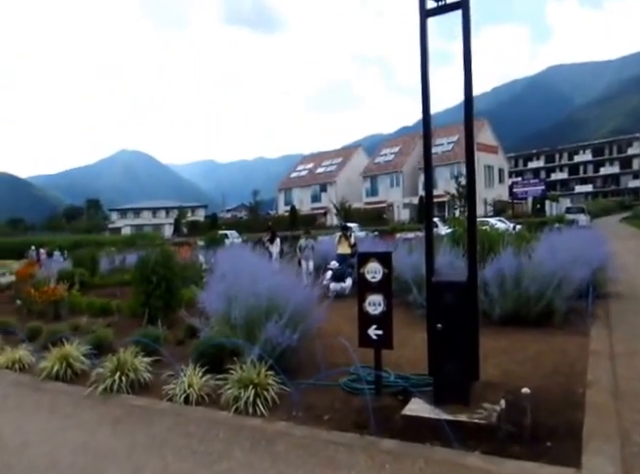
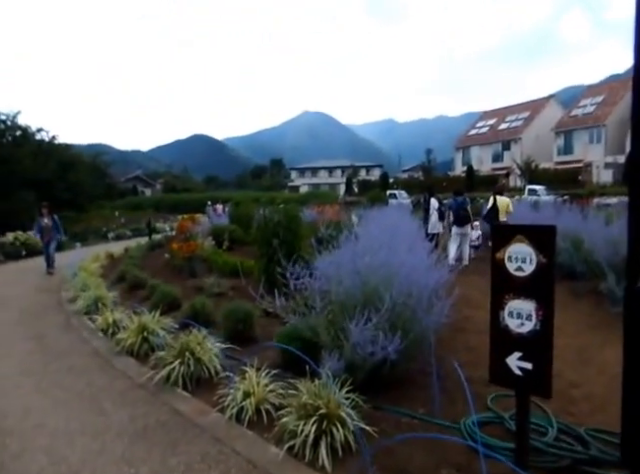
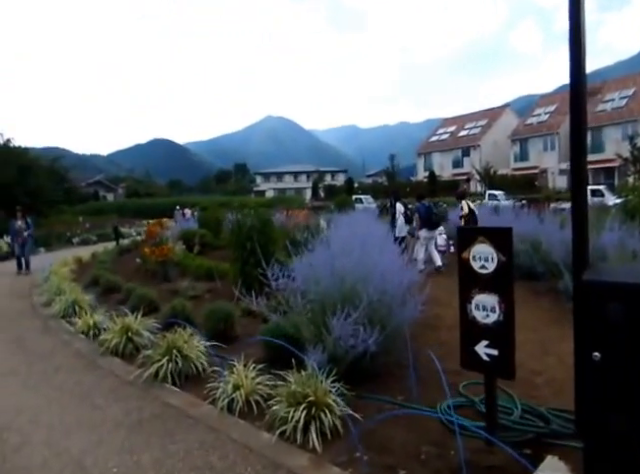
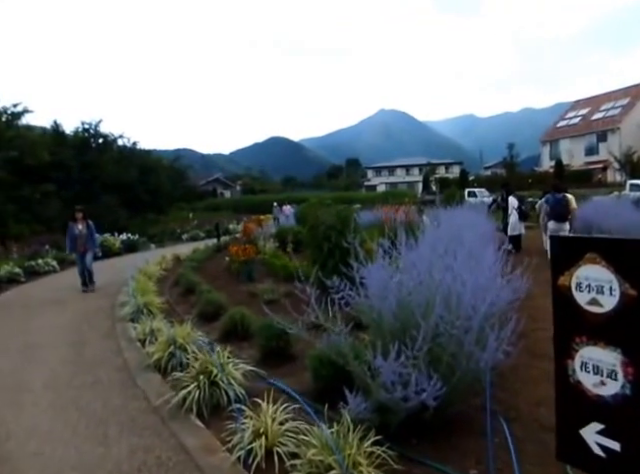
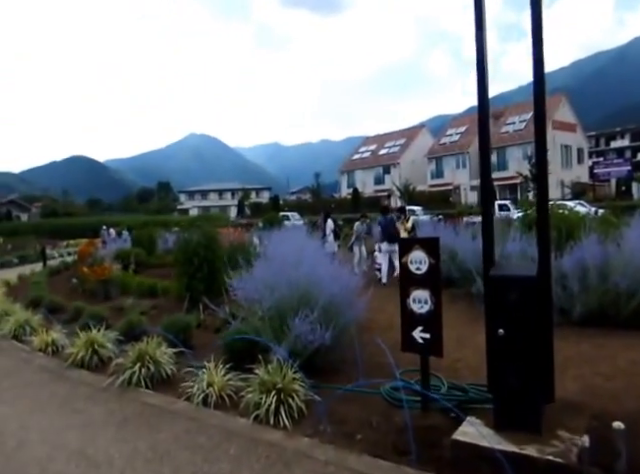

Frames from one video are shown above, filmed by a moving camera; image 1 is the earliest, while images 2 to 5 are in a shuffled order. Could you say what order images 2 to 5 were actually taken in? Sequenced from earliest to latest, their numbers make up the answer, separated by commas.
5, 3, 2, 4
